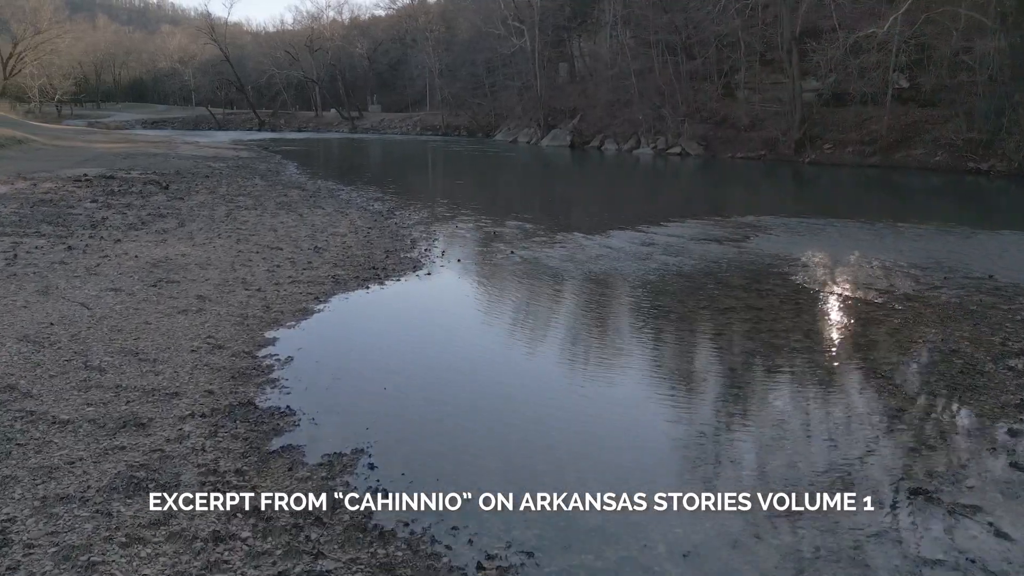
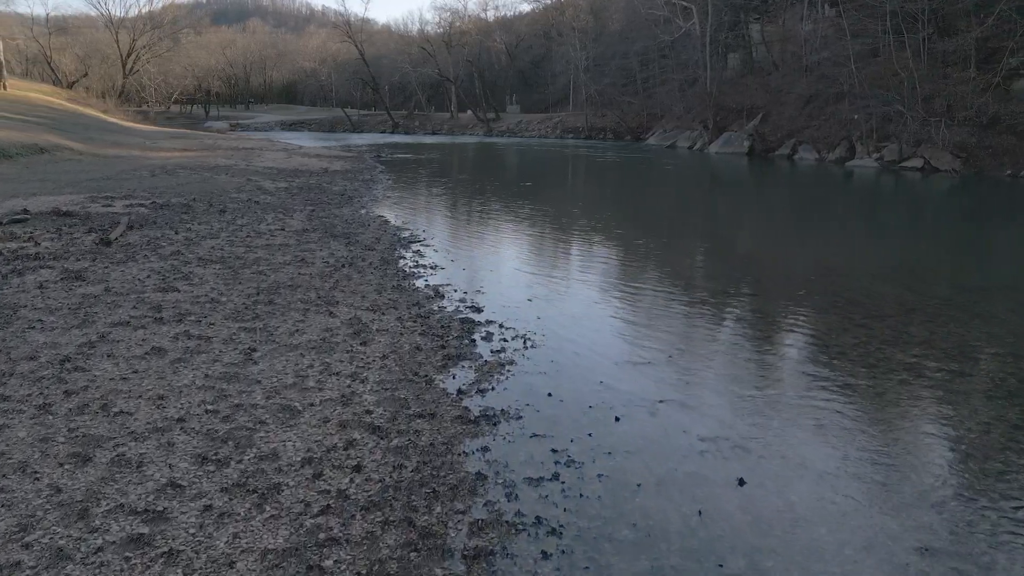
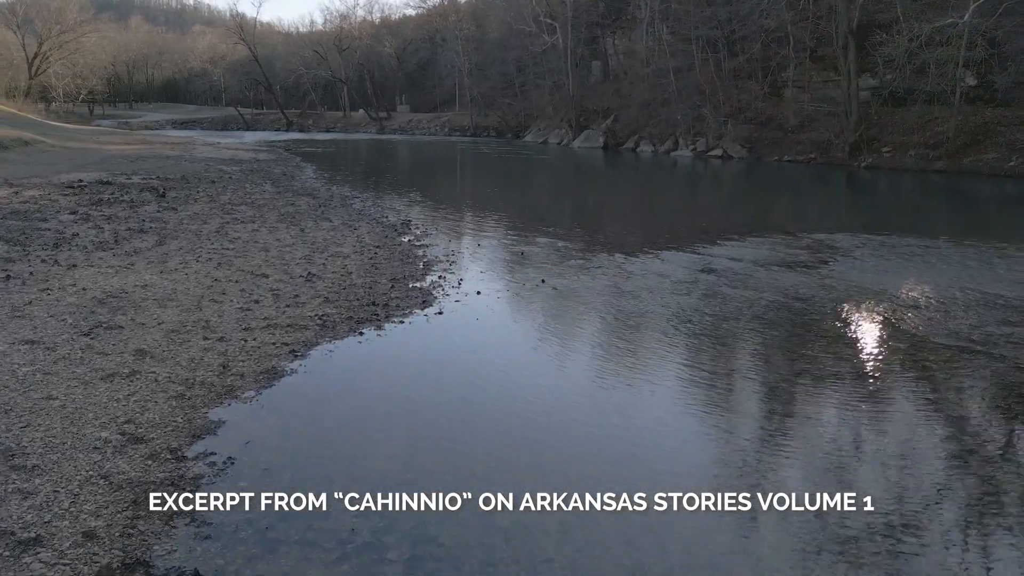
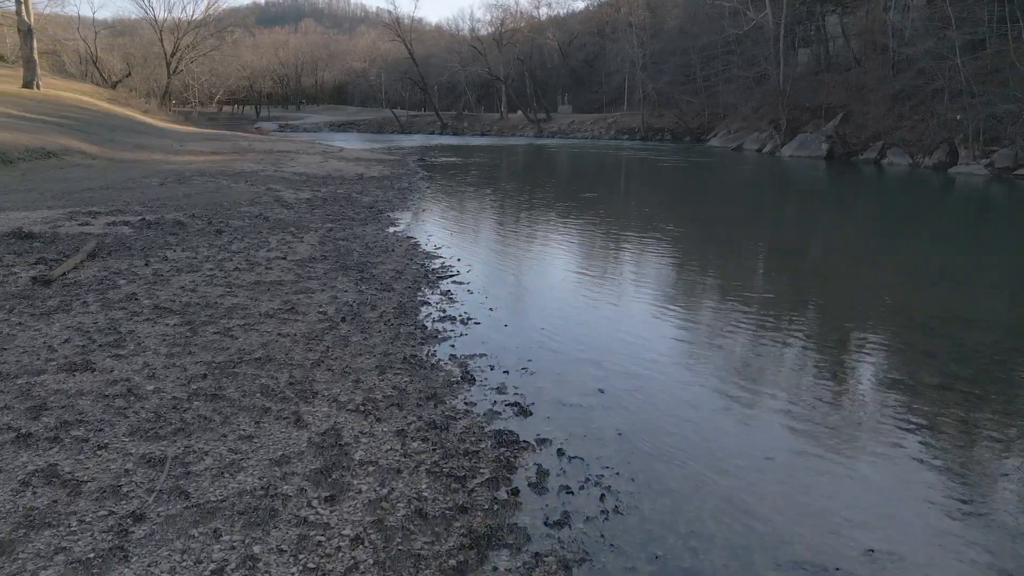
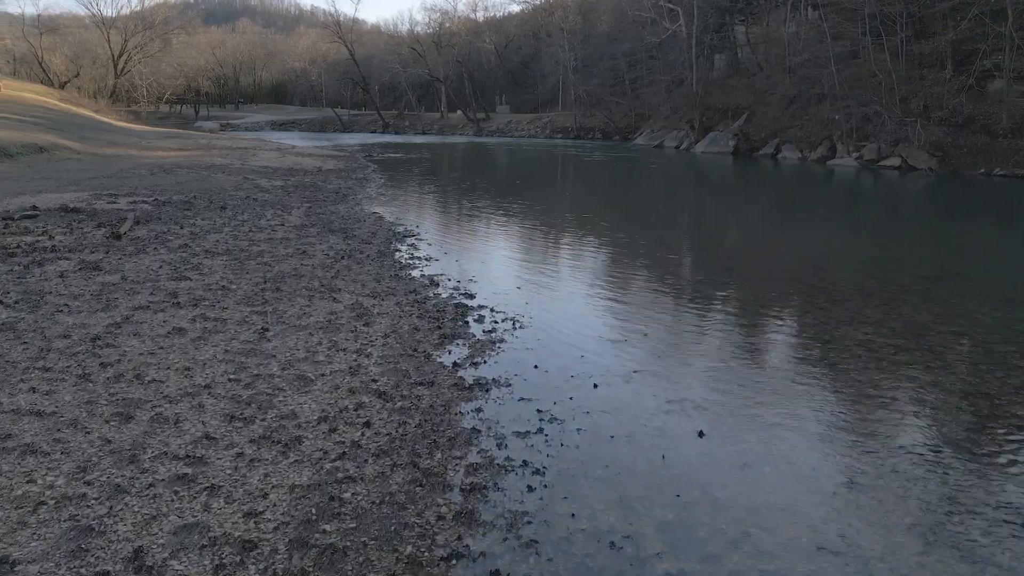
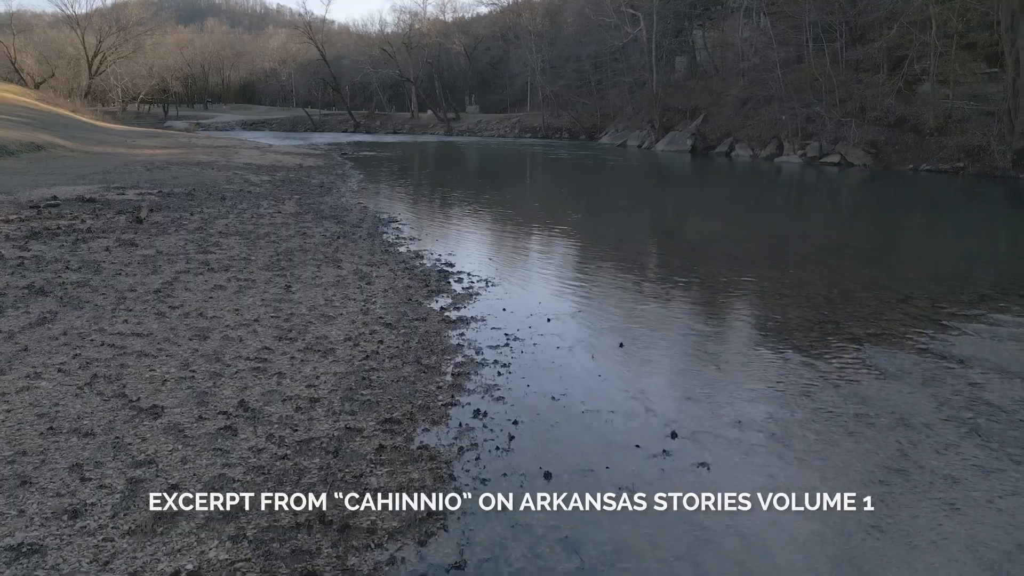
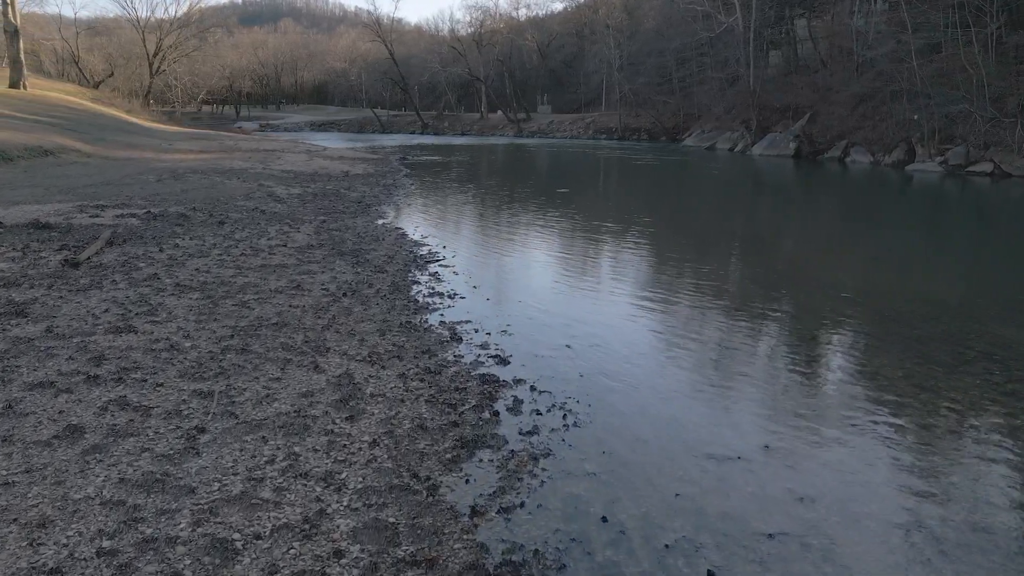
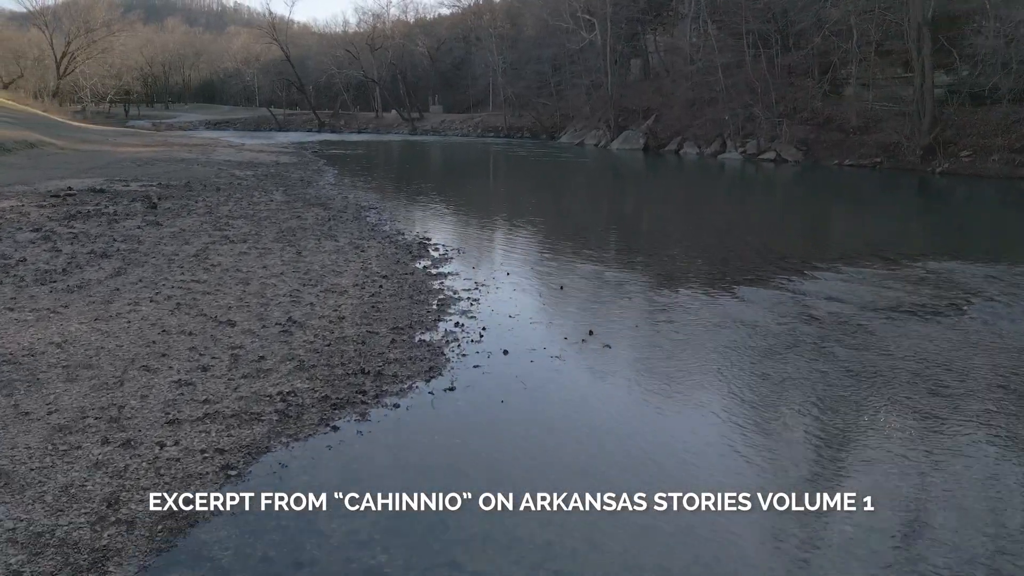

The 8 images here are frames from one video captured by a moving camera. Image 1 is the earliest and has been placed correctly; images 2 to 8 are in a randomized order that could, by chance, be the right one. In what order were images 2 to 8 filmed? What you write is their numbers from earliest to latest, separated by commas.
3, 8, 6, 5, 2, 7, 4
